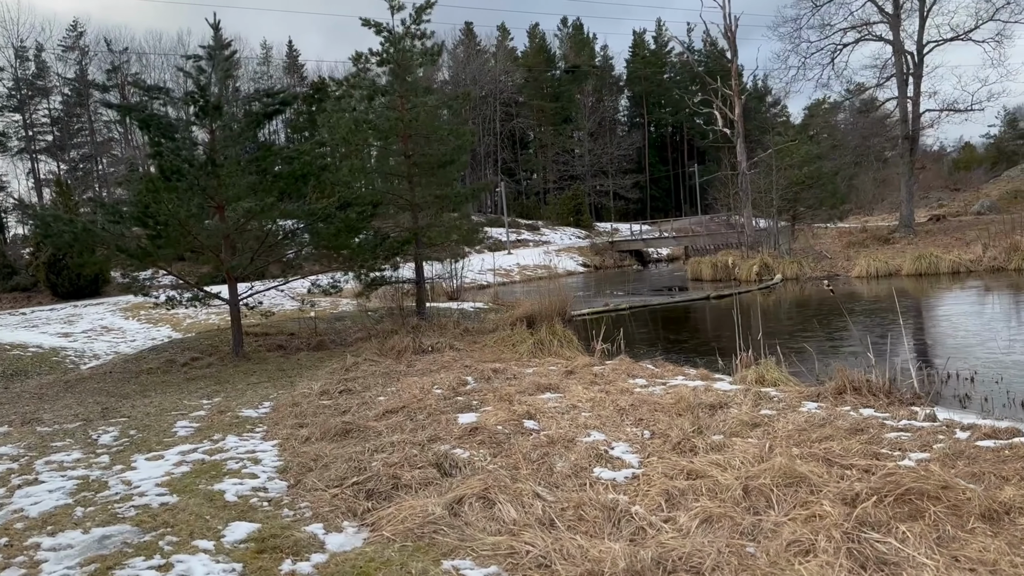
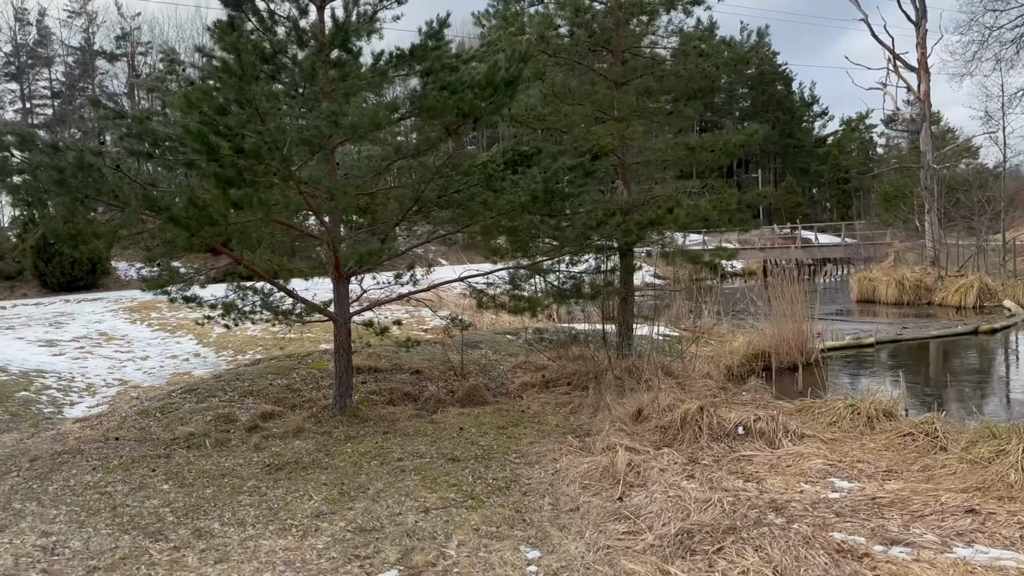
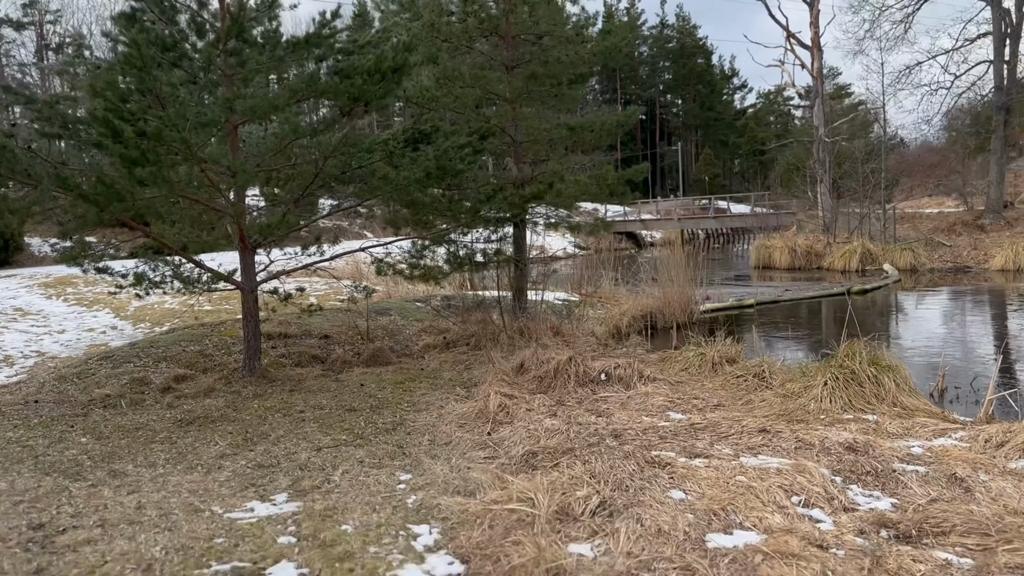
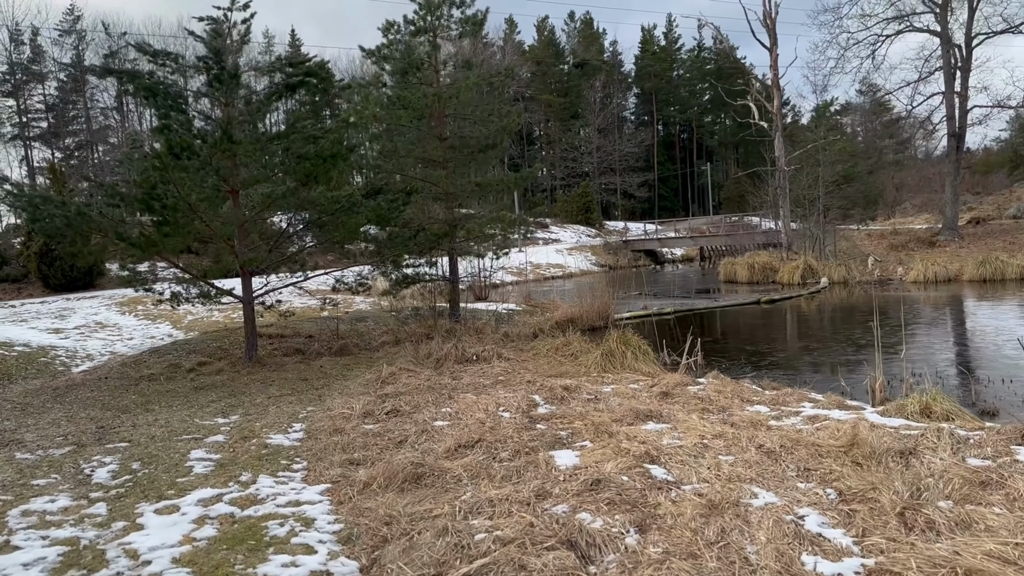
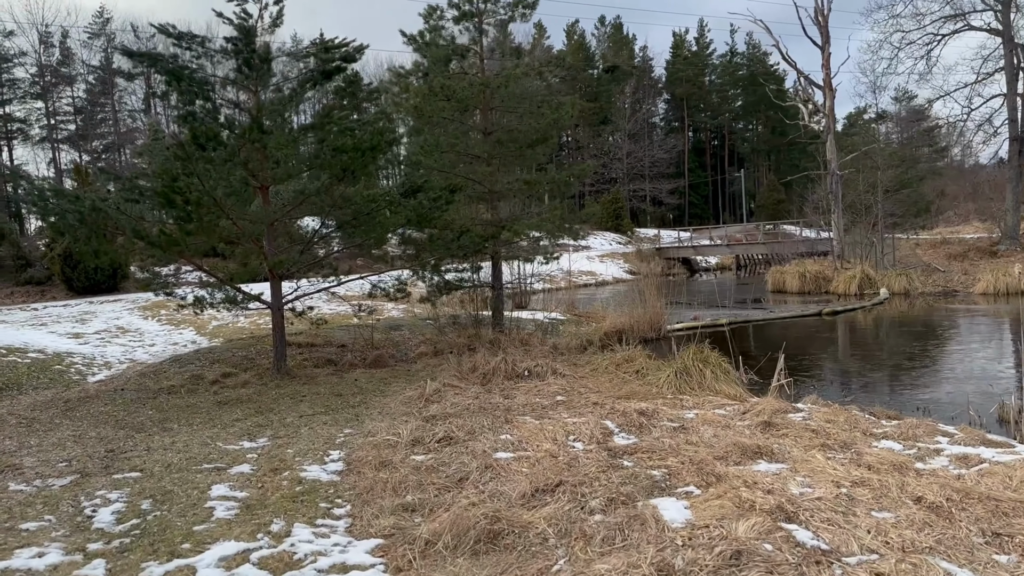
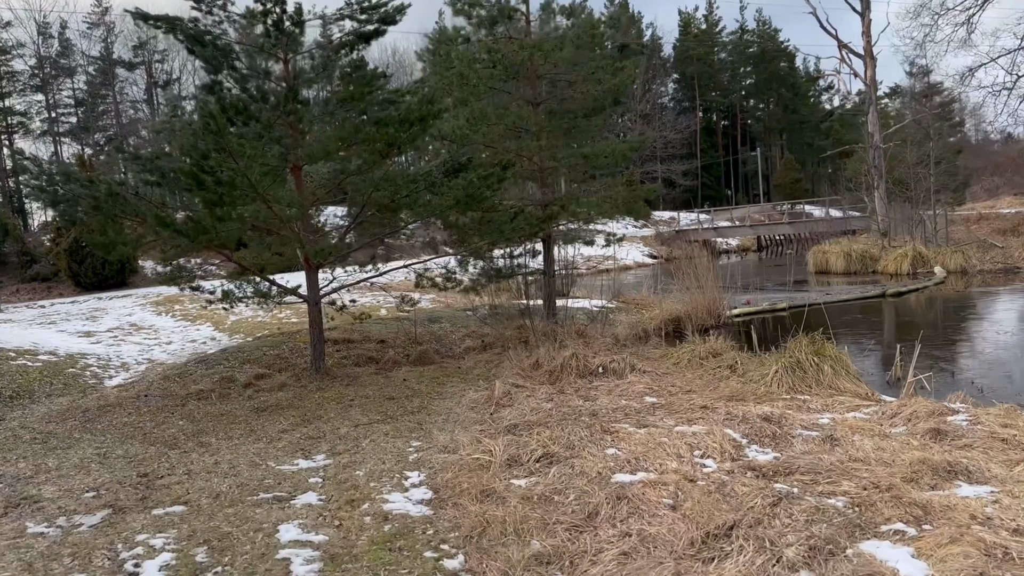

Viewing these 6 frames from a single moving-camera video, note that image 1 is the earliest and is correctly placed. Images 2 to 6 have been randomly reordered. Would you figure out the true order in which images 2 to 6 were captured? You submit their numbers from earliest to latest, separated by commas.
4, 5, 6, 3, 2
